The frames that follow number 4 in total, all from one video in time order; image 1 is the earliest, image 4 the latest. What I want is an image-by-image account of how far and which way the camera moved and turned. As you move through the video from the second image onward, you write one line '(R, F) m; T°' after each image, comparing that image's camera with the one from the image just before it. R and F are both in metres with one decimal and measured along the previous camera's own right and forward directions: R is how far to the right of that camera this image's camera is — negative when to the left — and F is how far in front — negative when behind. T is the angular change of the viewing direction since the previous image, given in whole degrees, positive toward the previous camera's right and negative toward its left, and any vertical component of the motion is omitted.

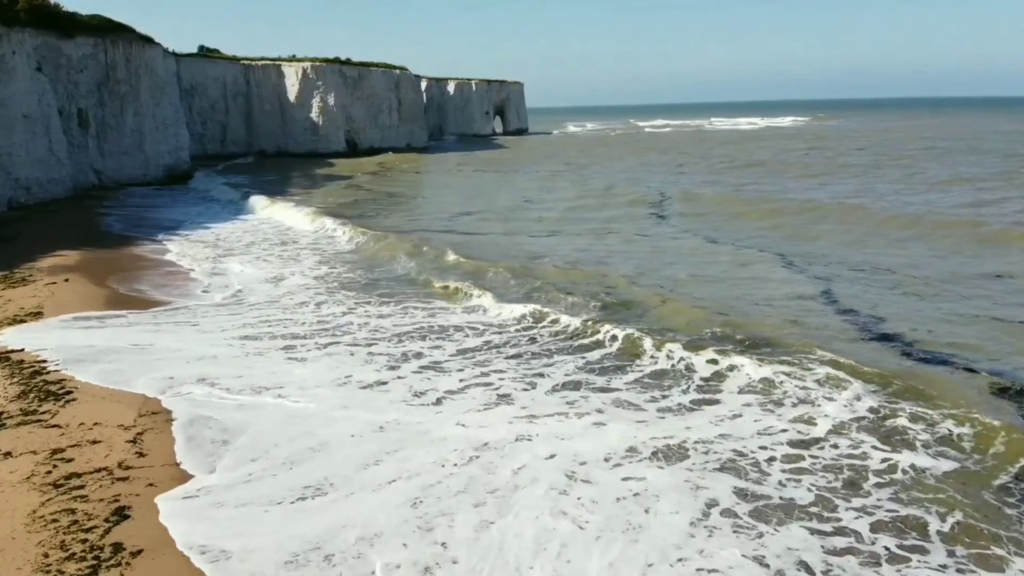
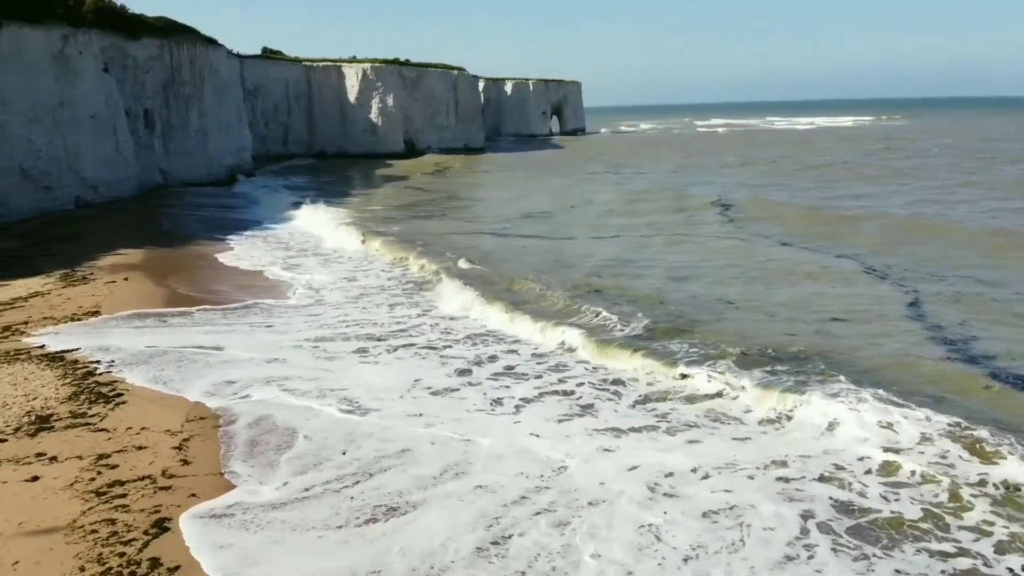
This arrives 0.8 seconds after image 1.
(0.0, +0.3) m; -4°
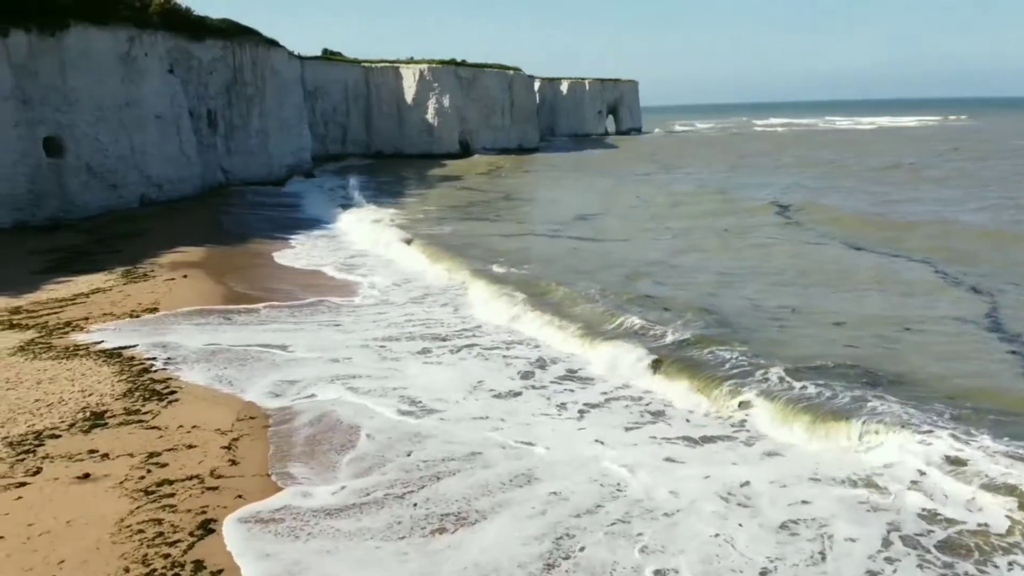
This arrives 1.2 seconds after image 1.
(0.0, +0.2) m; -4°
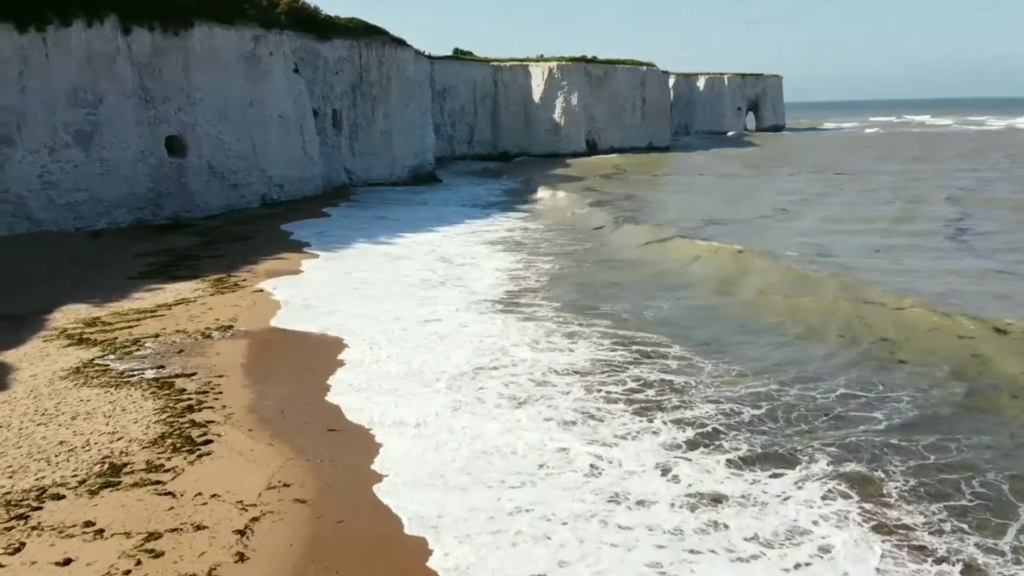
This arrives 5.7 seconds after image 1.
(+0.2, +1.6) m; -9°
